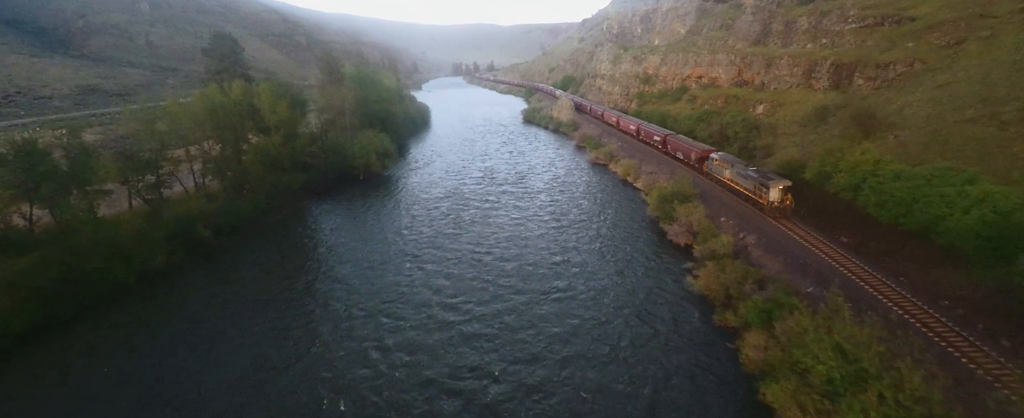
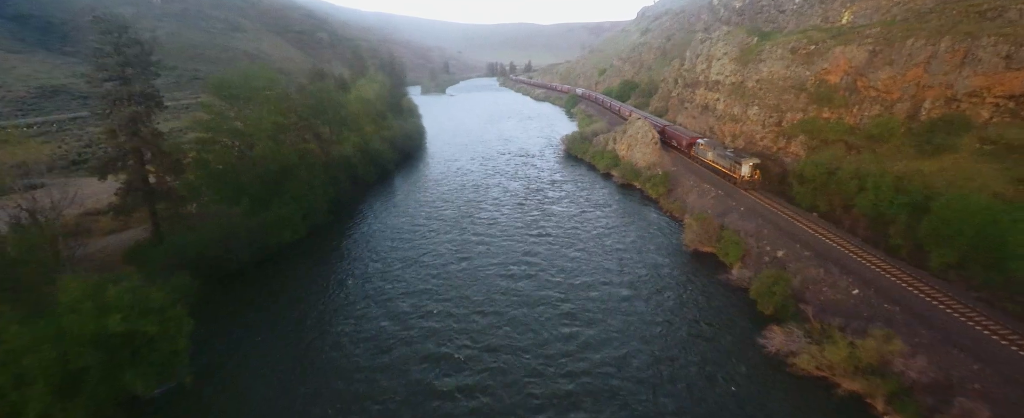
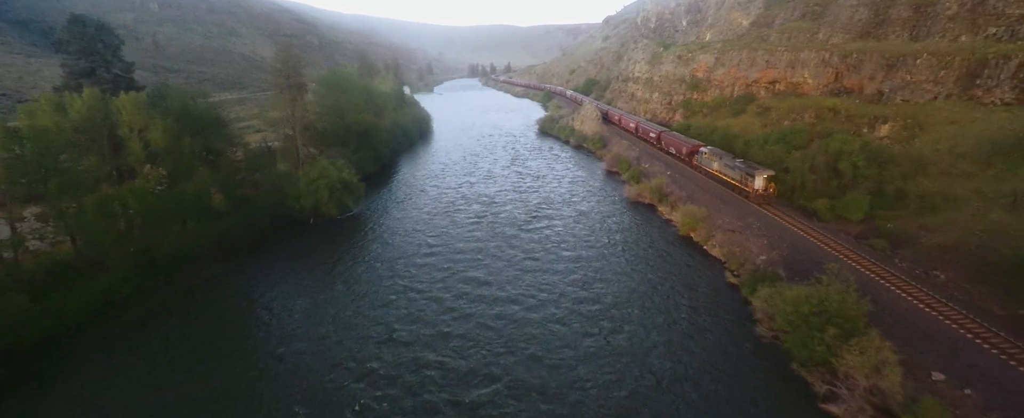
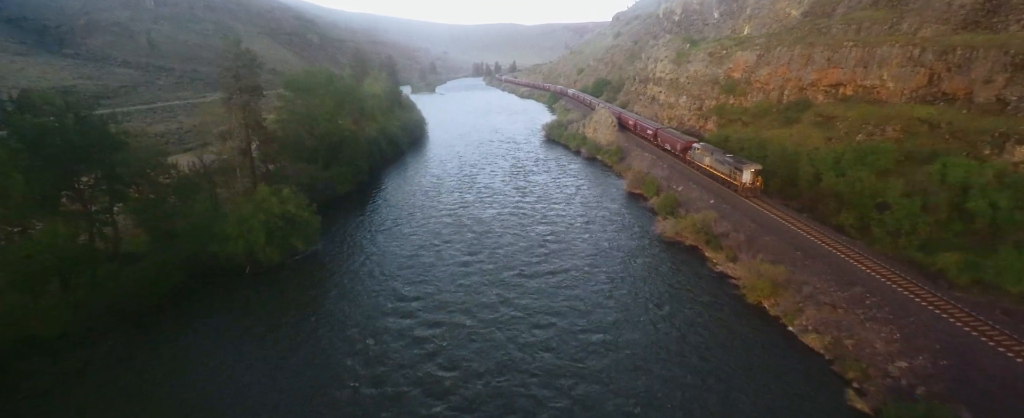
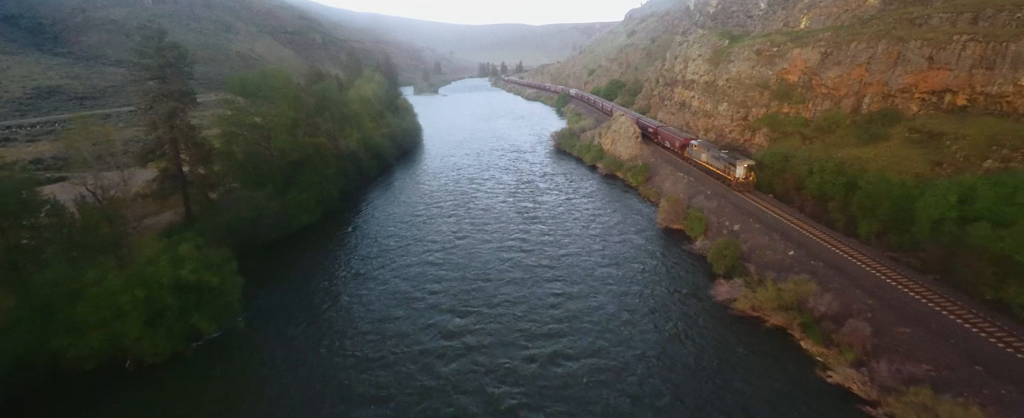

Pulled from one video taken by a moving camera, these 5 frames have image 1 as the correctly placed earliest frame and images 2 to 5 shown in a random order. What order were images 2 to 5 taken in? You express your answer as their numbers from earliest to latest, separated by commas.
3, 4, 5, 2
